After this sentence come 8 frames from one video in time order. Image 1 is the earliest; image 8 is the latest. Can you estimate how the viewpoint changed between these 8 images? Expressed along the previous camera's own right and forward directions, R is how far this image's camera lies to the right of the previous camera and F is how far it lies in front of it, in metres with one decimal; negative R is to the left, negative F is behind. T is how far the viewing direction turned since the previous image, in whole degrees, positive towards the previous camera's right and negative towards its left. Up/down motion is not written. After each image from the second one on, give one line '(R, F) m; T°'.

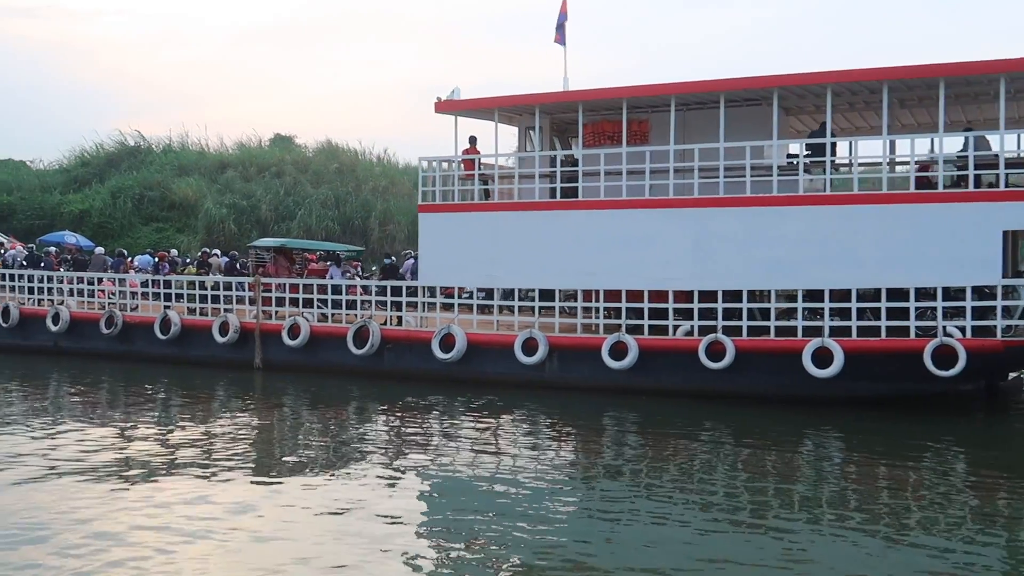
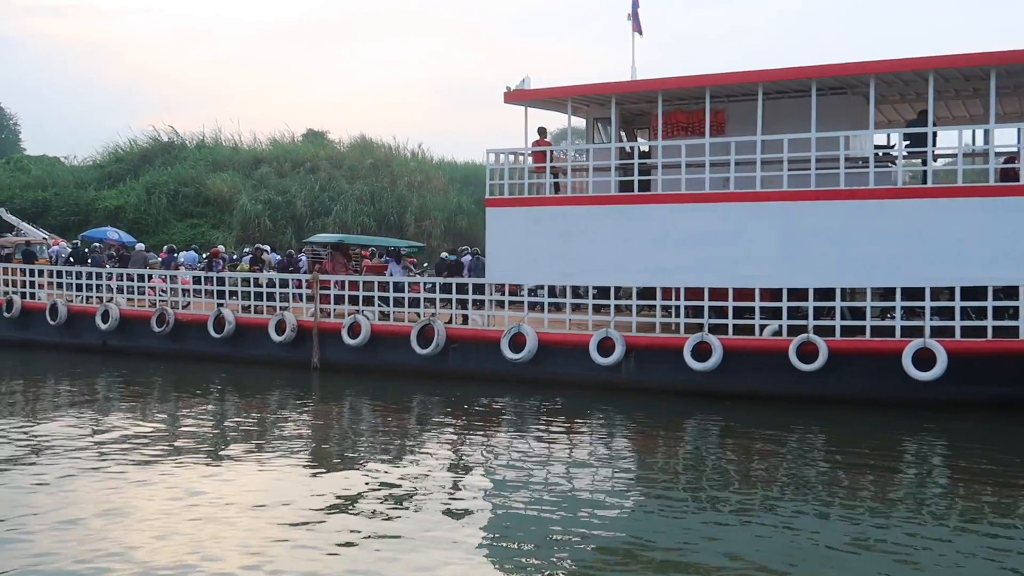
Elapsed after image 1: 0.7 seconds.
(-0.6, +0.6) m; -1°
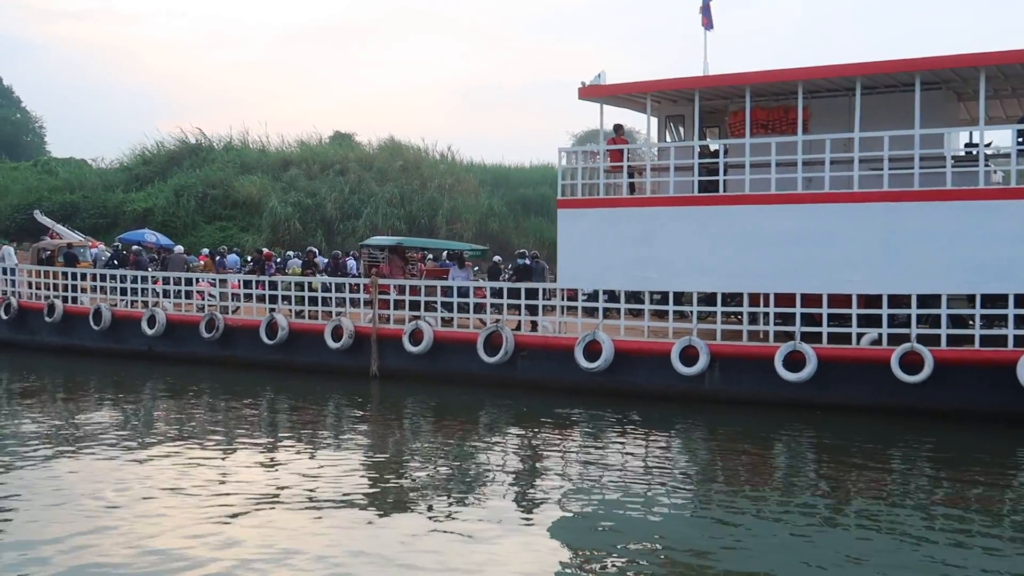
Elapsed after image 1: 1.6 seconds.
(-0.7, +0.7) m; -1°
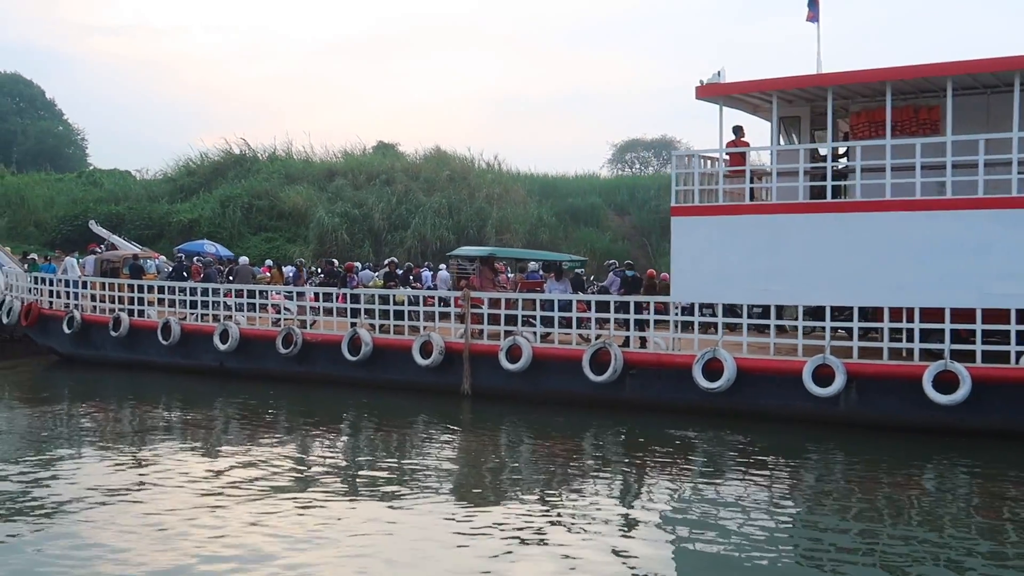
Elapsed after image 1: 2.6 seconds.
(-1.0, +0.9) m; -2°
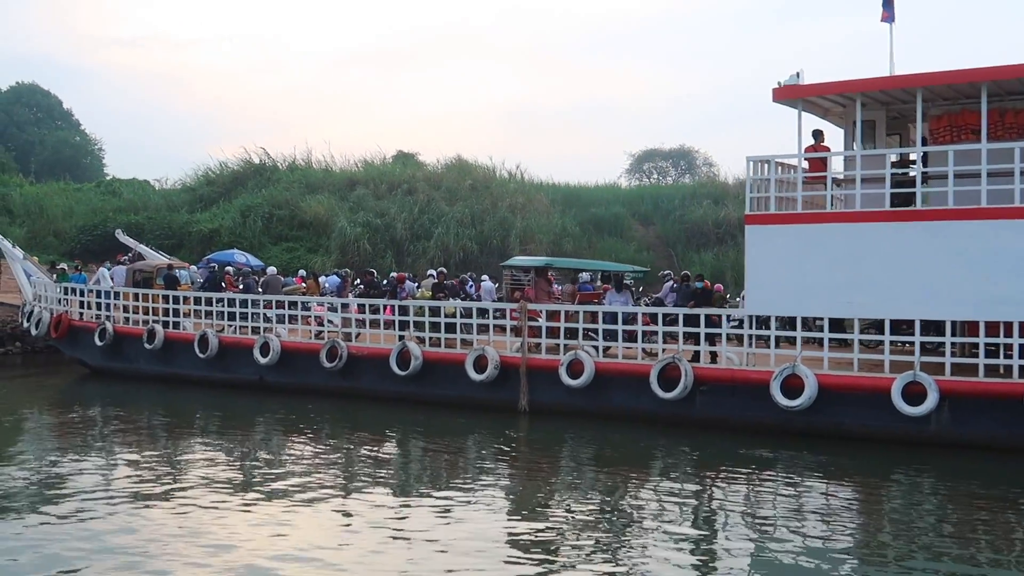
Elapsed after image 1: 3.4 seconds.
(-0.6, +0.6) m; 0°
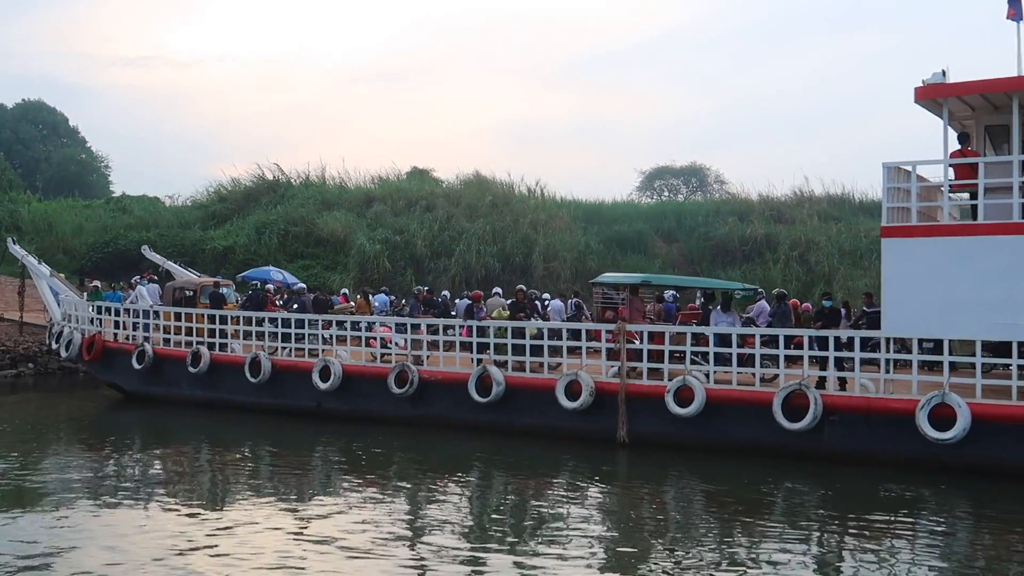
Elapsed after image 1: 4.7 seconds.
(-1.2, +1.2) m; 0°
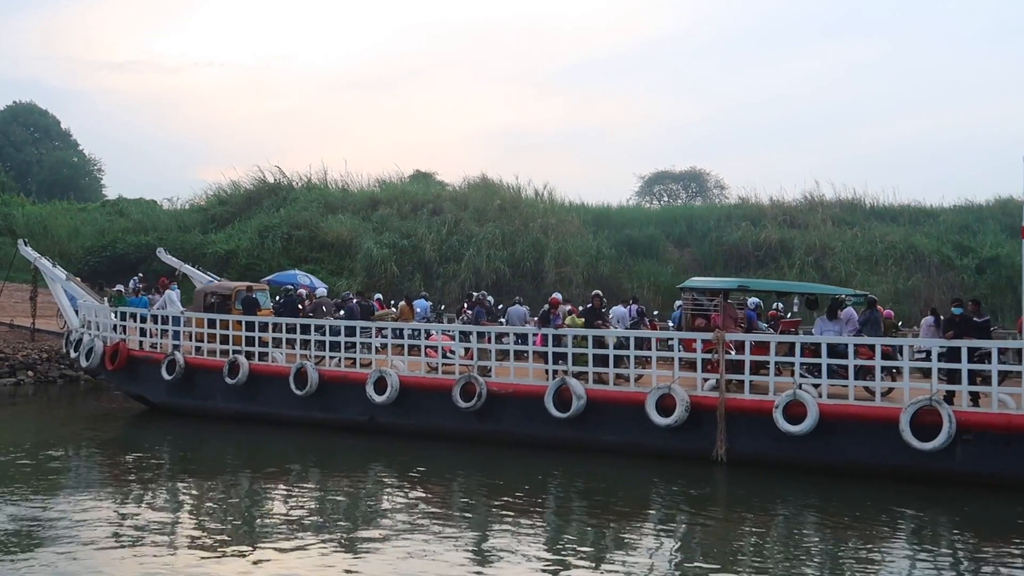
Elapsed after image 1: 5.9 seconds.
(-1.1, +1.1) m; +1°
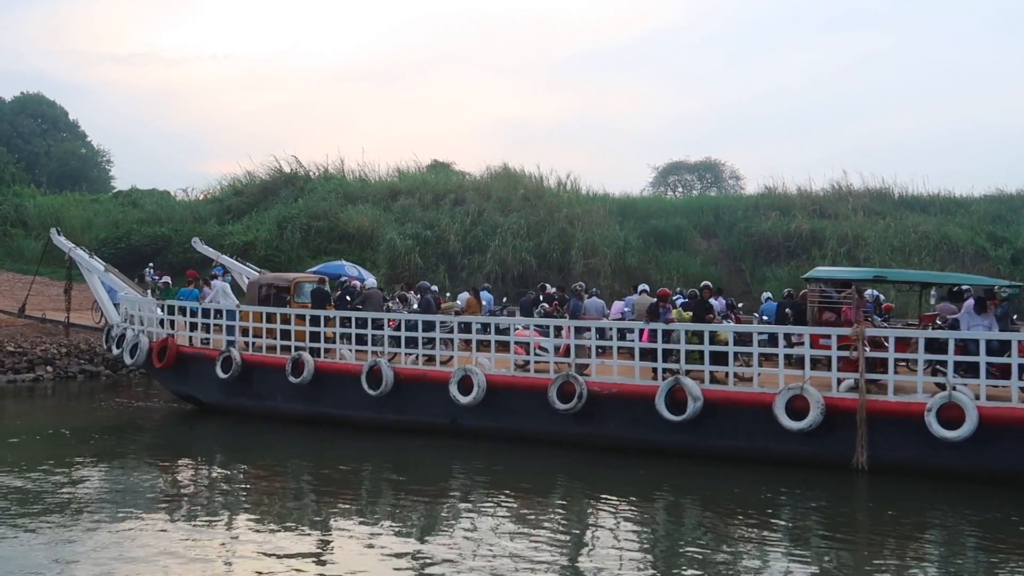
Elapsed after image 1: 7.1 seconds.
(-1.2, +1.0) m; 0°
